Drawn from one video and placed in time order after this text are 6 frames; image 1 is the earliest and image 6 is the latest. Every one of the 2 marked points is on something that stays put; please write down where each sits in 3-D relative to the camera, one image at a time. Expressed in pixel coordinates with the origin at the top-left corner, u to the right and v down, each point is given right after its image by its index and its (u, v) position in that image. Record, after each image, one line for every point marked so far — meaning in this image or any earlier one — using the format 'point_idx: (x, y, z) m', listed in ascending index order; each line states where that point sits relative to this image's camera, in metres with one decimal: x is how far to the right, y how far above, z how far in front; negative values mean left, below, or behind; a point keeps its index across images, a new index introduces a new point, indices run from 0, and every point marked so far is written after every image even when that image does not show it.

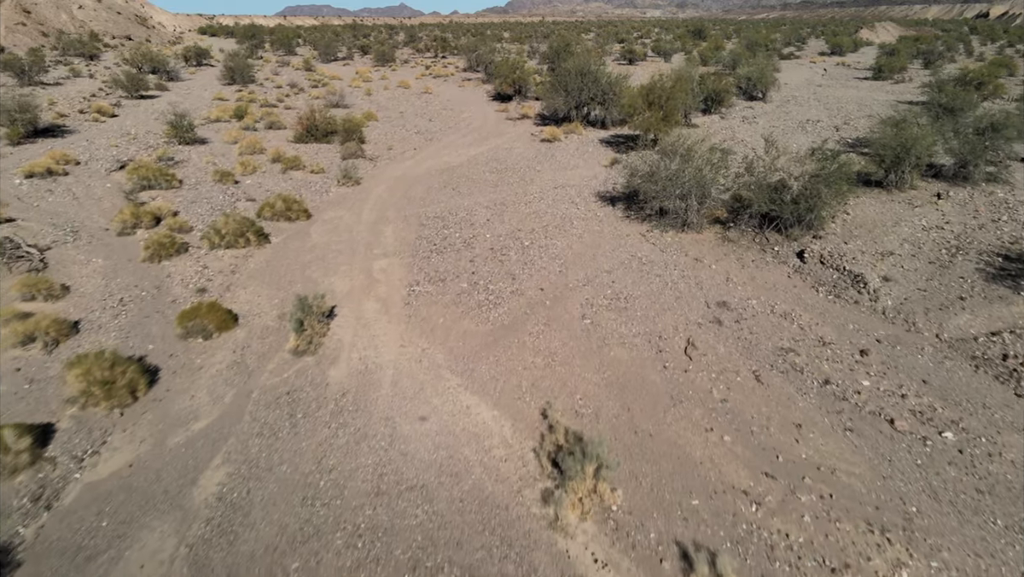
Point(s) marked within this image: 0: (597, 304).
0: (+1.2, -0.2, +8.5) m
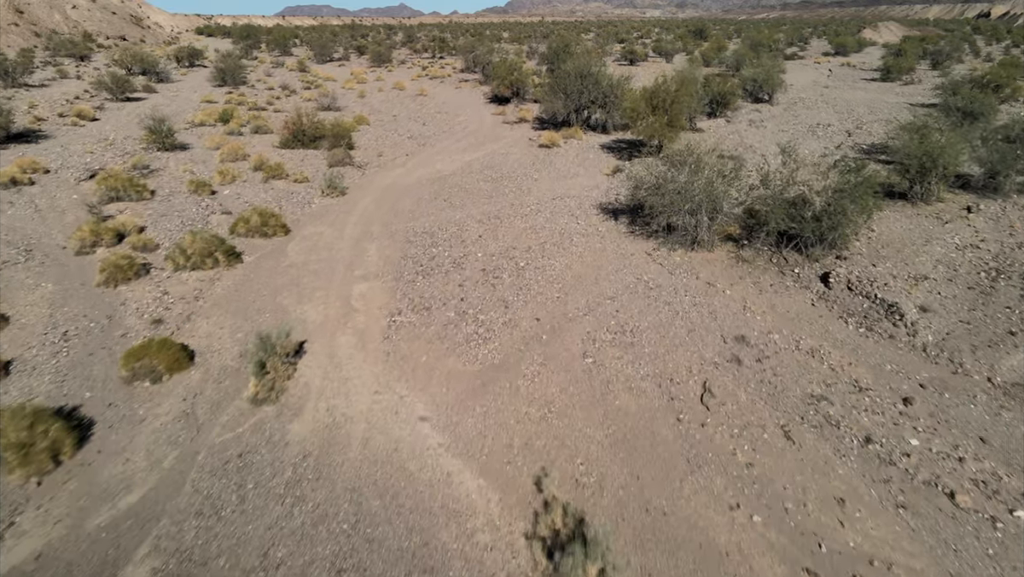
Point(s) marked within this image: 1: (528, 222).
0: (+1.1, -0.6, +7.6) m
1: (+0.3, +1.3, +11.9) m
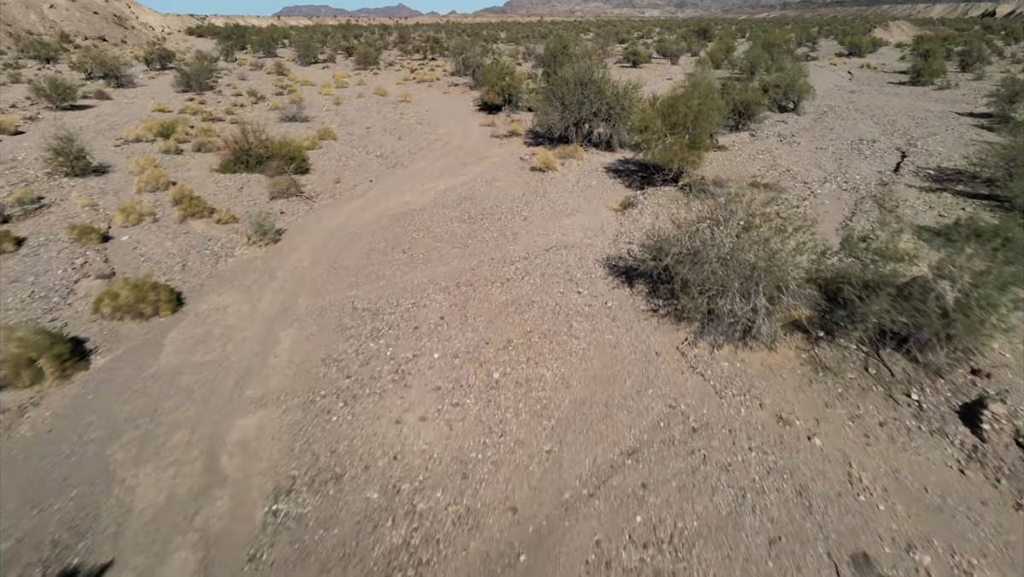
0: (+0.7, -1.9, +4.3) m
1: (0.0, 0.0, +8.6) m
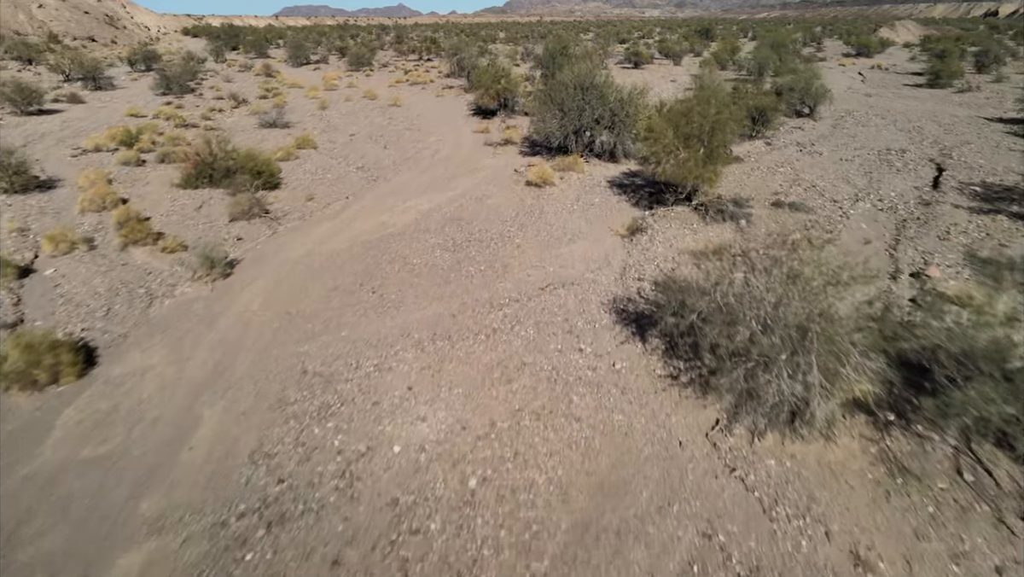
0: (+0.6, -2.5, +2.8) m
1: (-0.2, -0.7, +7.1) m
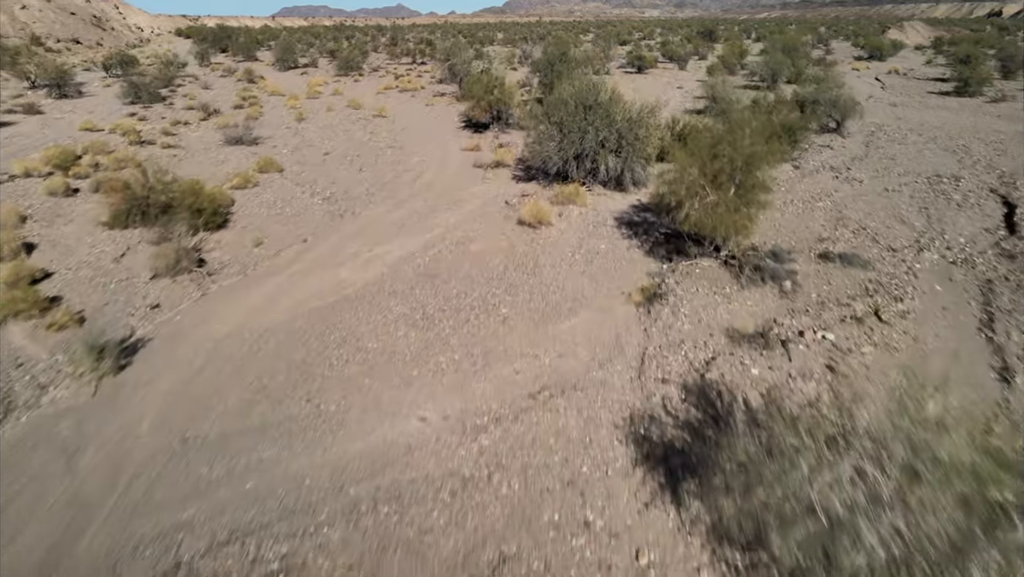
0: (+0.4, -3.7, +0.5) m
1: (-0.4, -1.8, +4.8) m
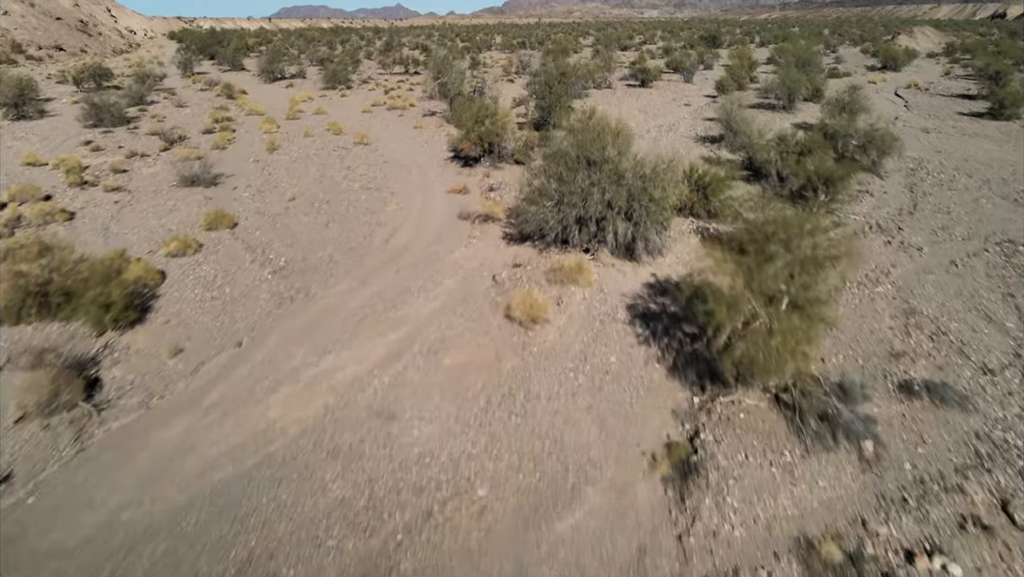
0: (+0.2, -5.4, -1.8) m
1: (-0.6, -3.5, +2.5) m
